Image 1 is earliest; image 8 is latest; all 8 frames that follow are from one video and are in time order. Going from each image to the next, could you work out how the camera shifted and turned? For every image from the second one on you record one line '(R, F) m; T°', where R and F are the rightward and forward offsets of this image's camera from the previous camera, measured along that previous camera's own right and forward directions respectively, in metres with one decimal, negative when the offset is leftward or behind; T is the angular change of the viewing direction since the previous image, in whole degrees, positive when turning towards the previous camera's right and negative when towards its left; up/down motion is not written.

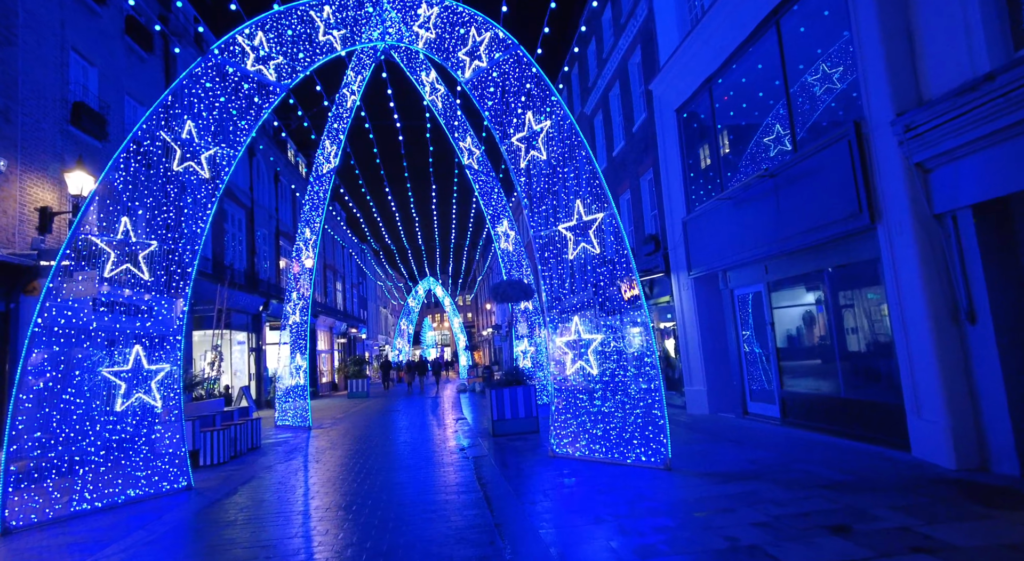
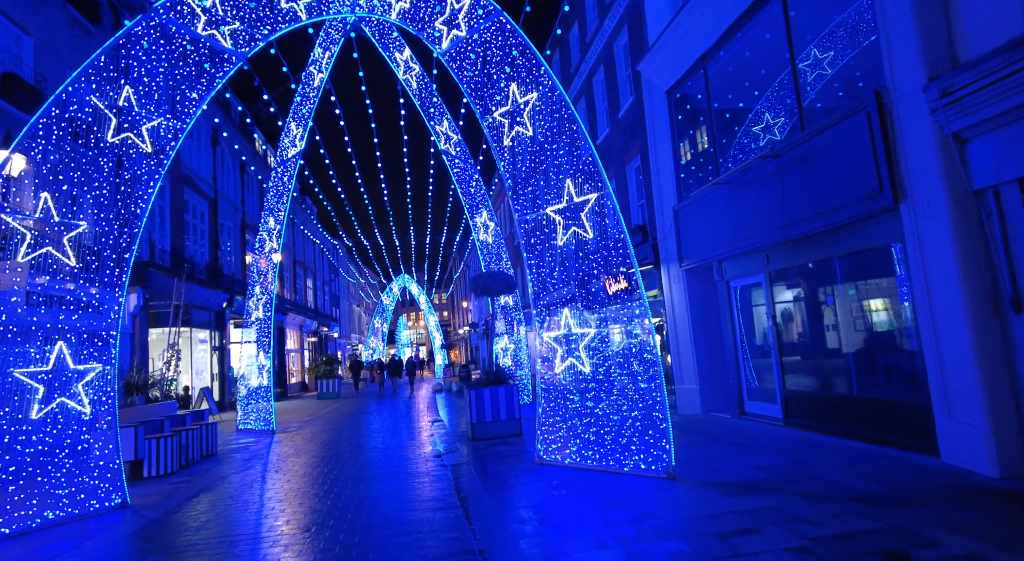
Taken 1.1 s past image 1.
(-0.1, +0.8) m; +2°
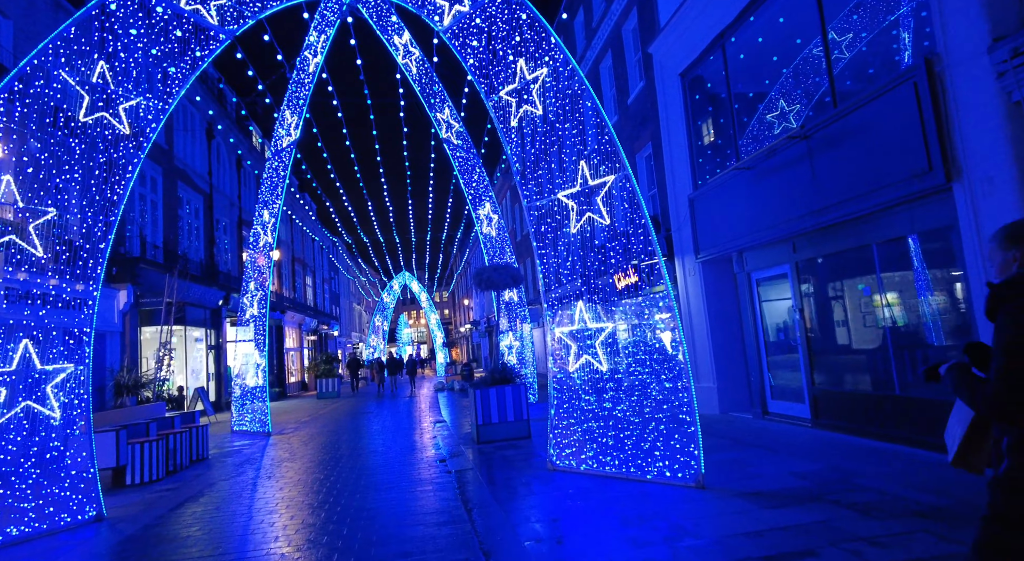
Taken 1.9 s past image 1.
(-0.1, +0.6) m; 0°
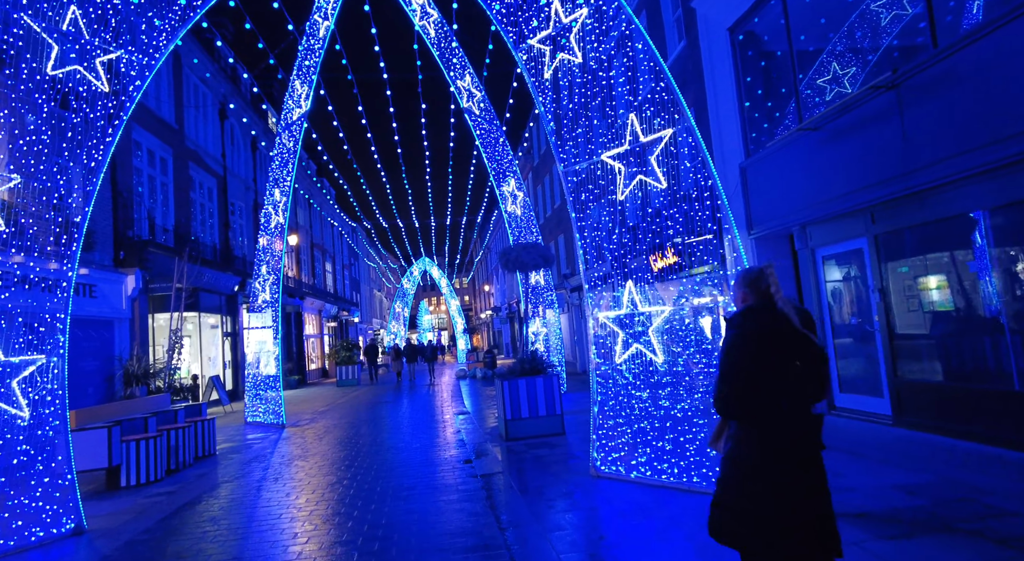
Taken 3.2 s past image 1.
(-0.2, +1.0) m; -2°
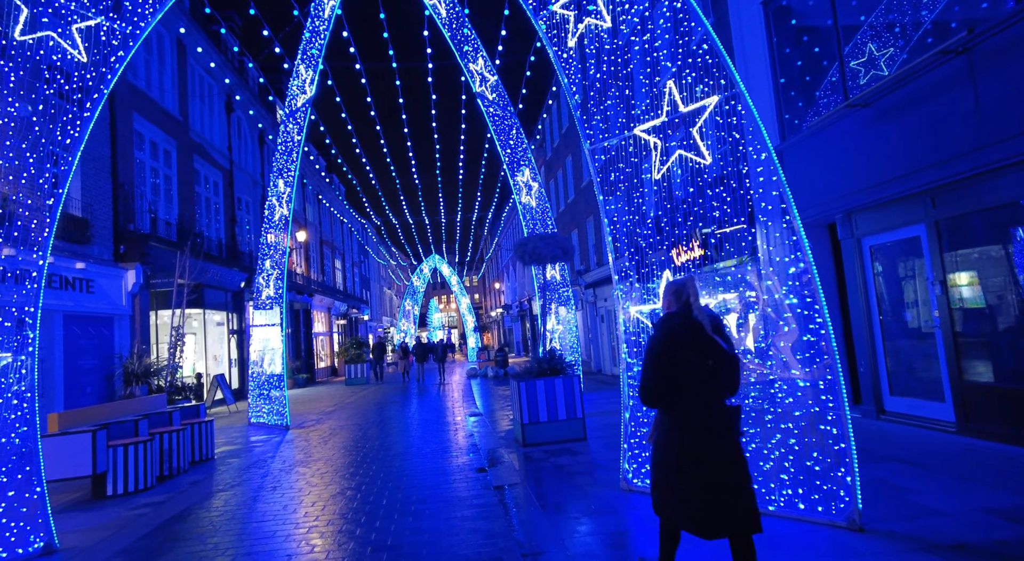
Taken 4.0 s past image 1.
(-0.1, +0.6) m; -1°
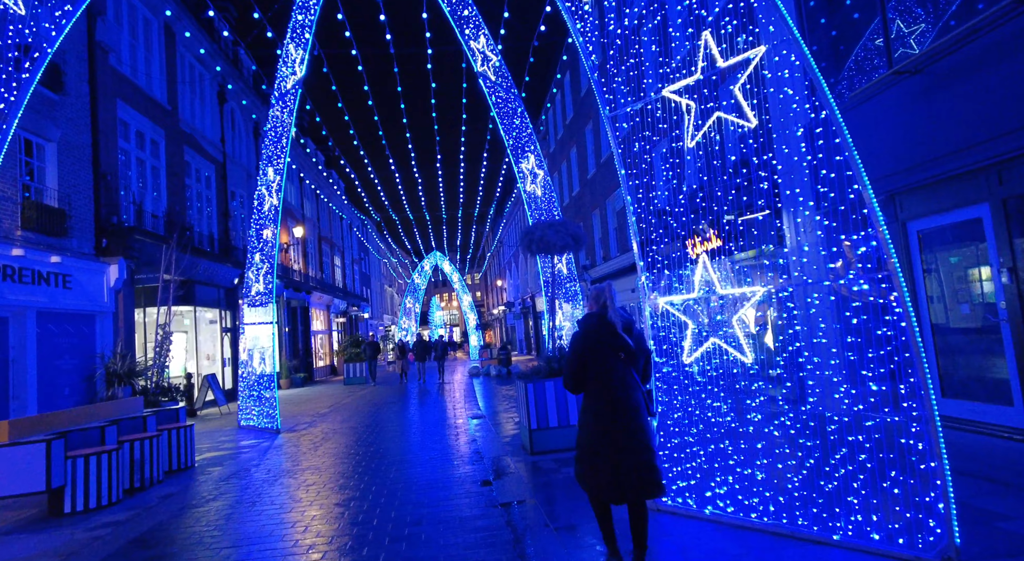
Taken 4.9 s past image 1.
(-0.1, +0.8) m; 0°
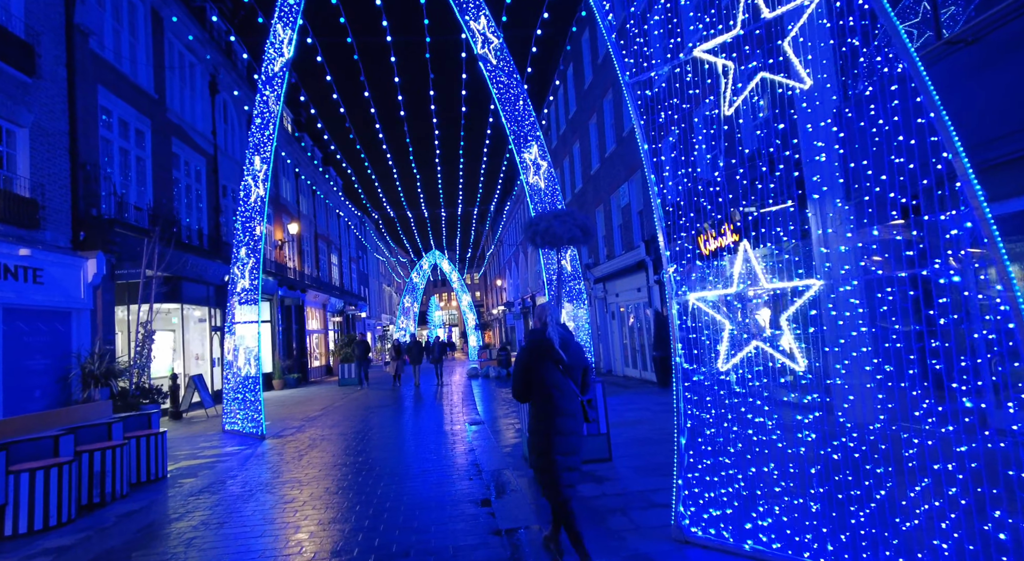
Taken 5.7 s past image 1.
(0.0, +0.7) m; 0°
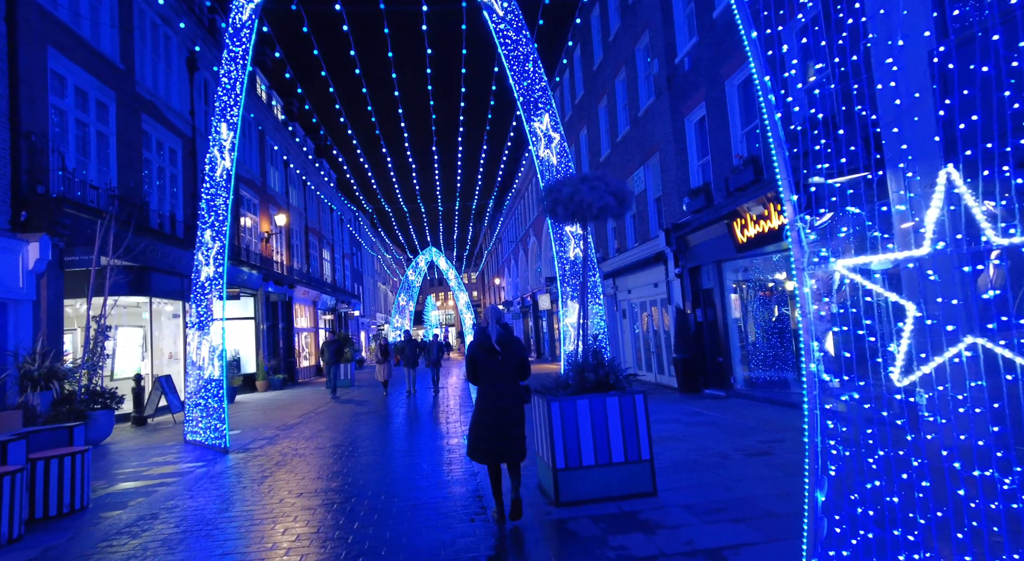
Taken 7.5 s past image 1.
(-0.2, +1.6) m; 0°
